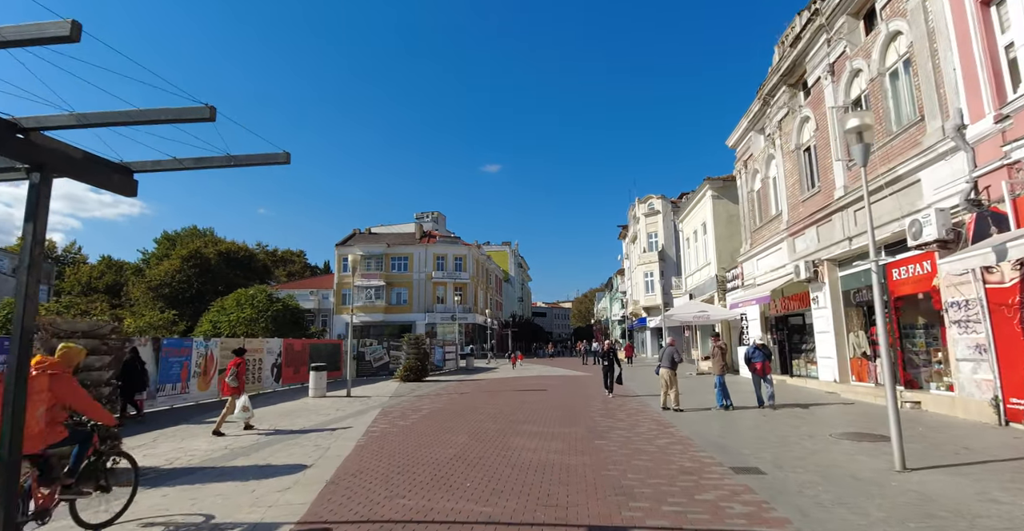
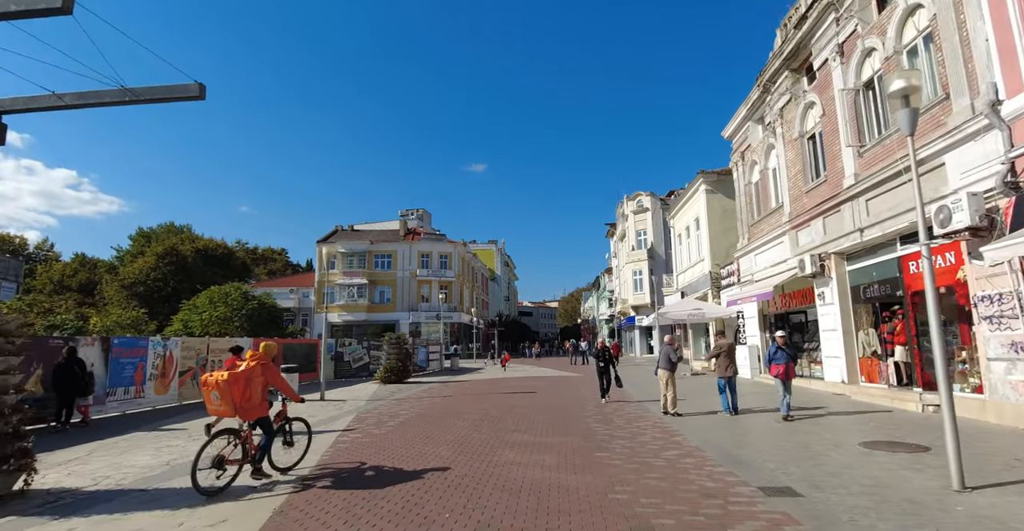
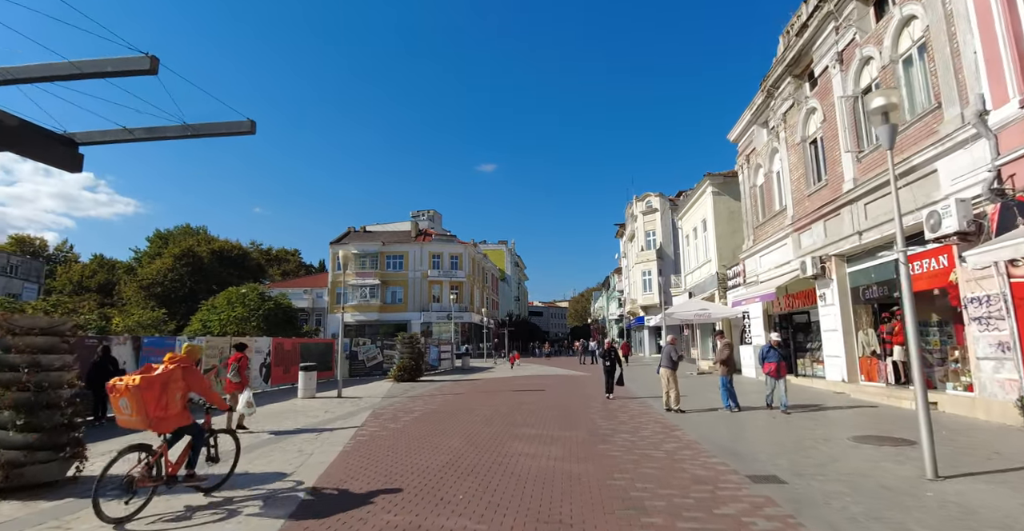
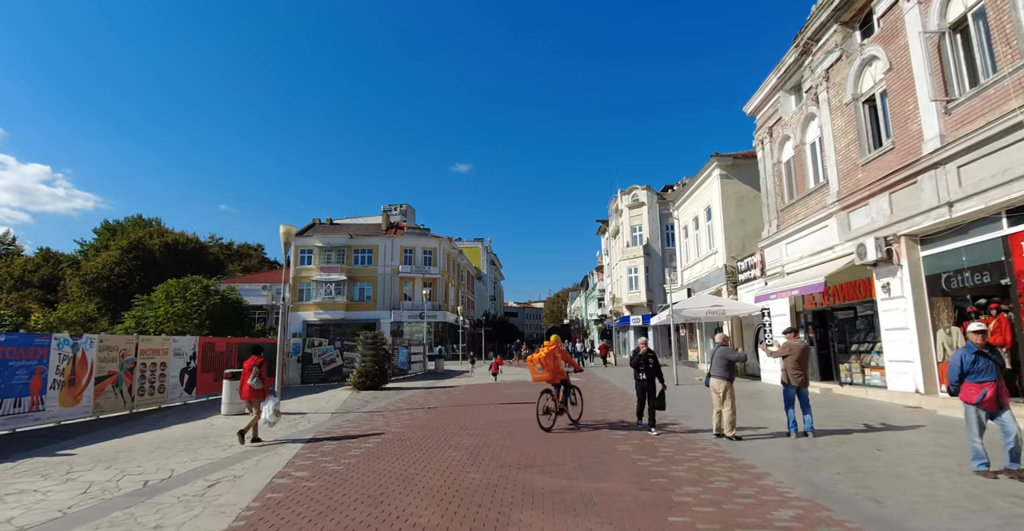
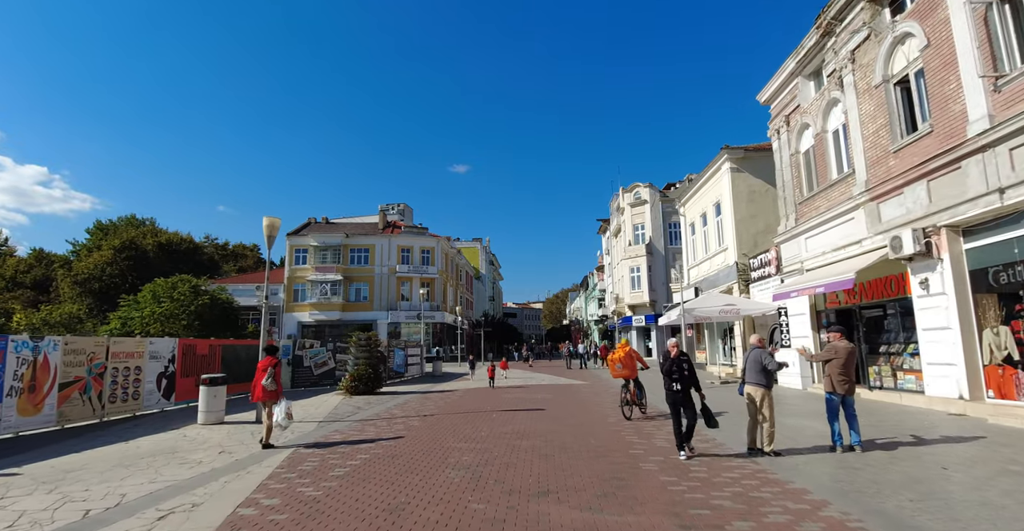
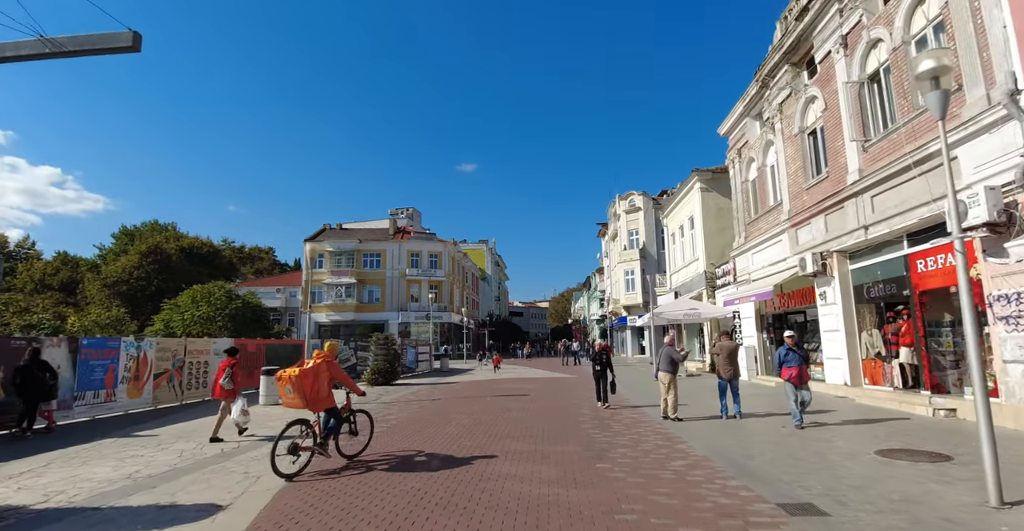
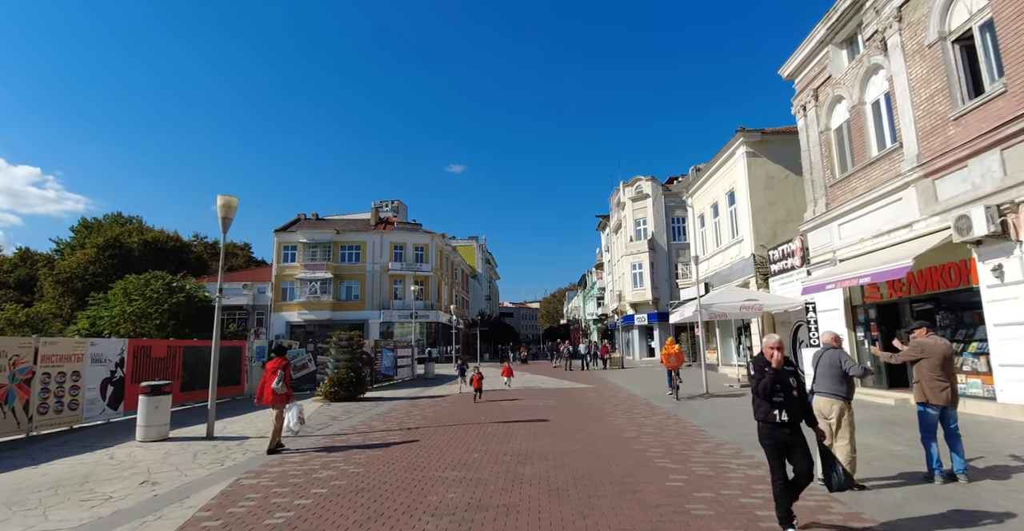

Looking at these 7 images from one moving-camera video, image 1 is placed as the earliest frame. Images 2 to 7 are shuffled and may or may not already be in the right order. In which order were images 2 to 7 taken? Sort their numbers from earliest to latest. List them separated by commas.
3, 2, 6, 4, 5, 7
